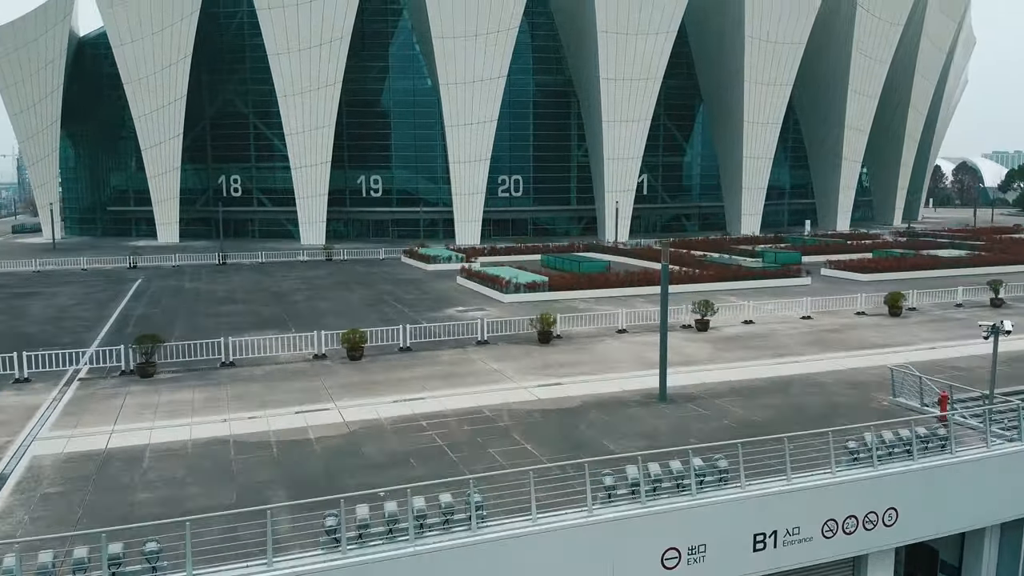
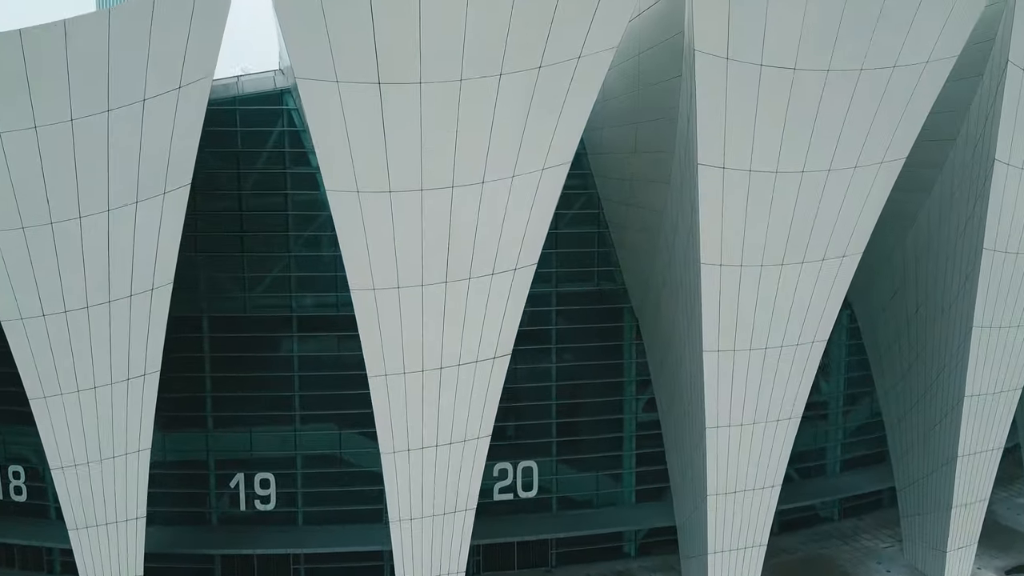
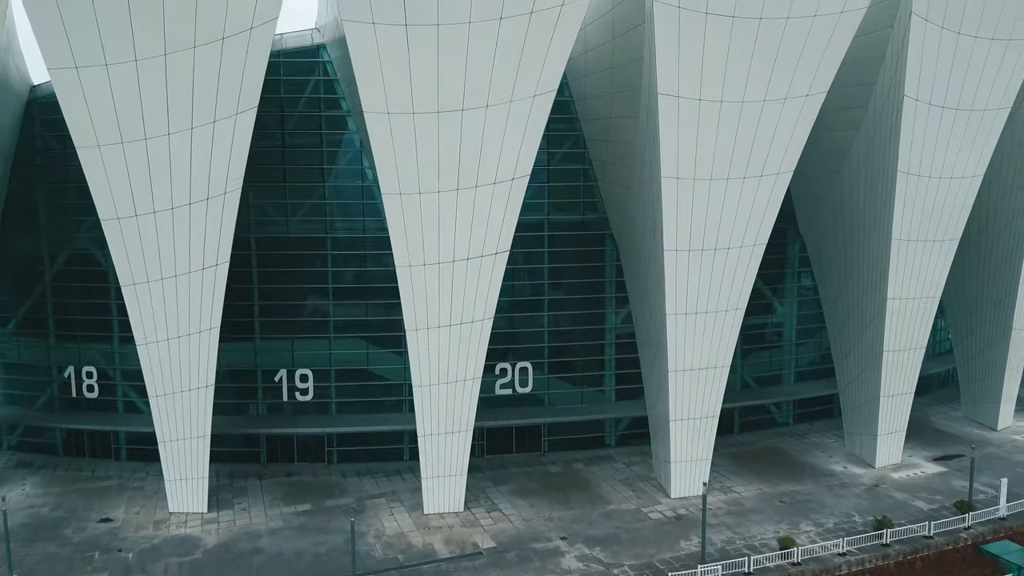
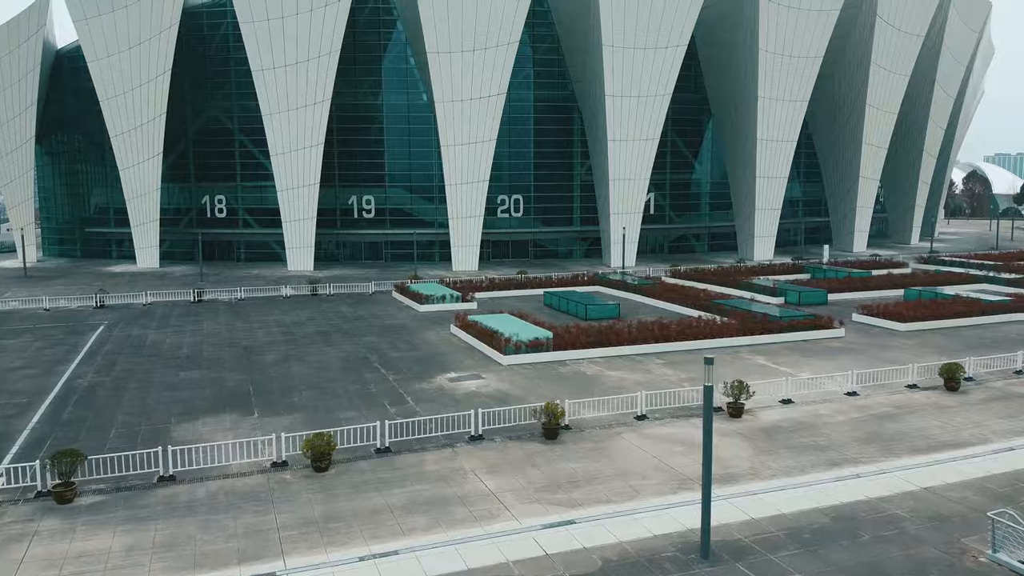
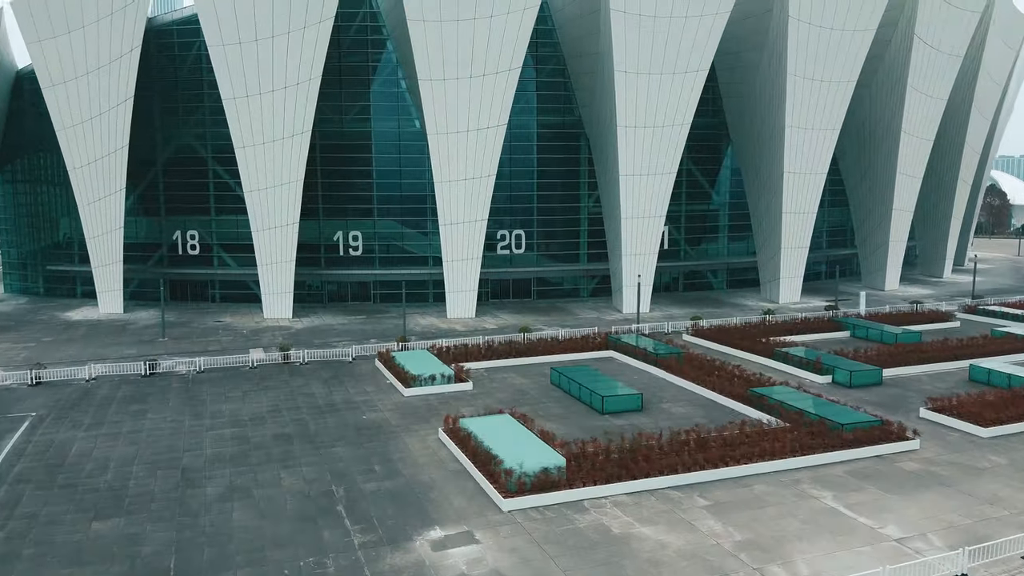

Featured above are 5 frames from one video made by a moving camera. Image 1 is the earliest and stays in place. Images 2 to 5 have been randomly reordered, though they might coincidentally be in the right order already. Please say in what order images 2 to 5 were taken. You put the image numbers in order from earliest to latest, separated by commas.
4, 5, 3, 2
